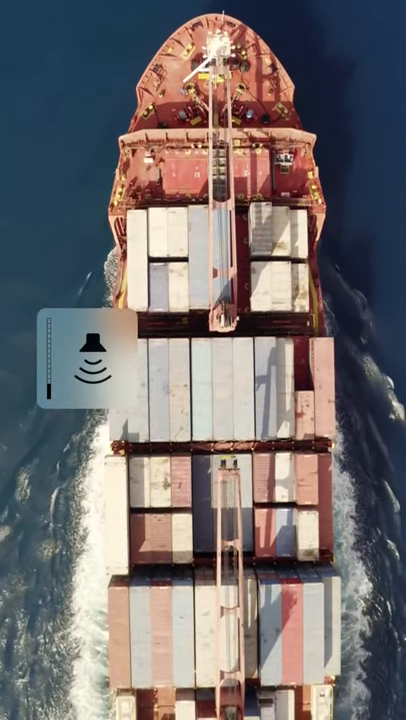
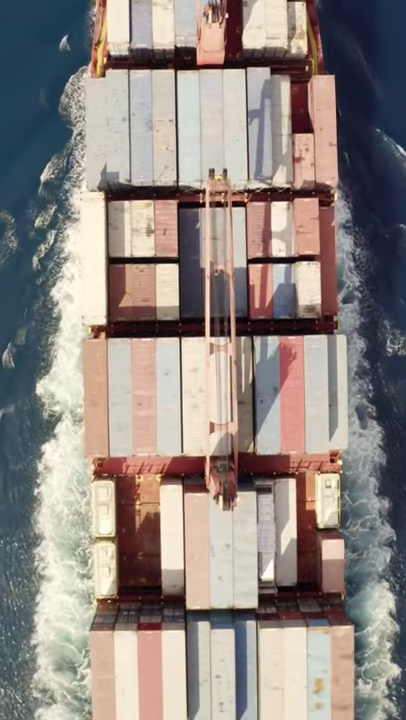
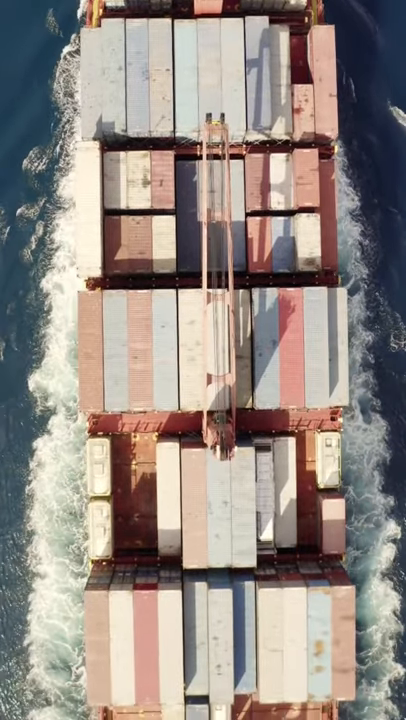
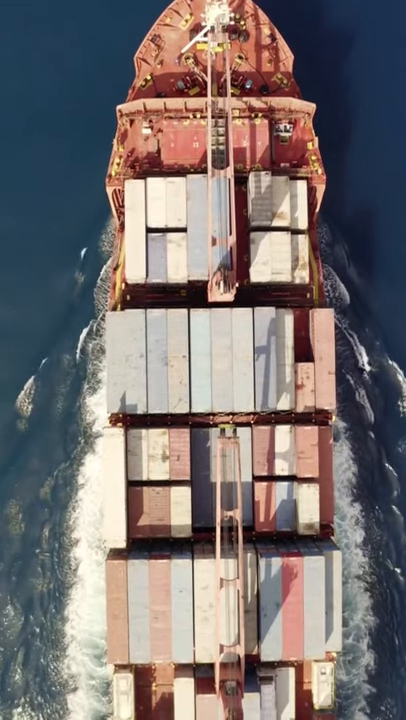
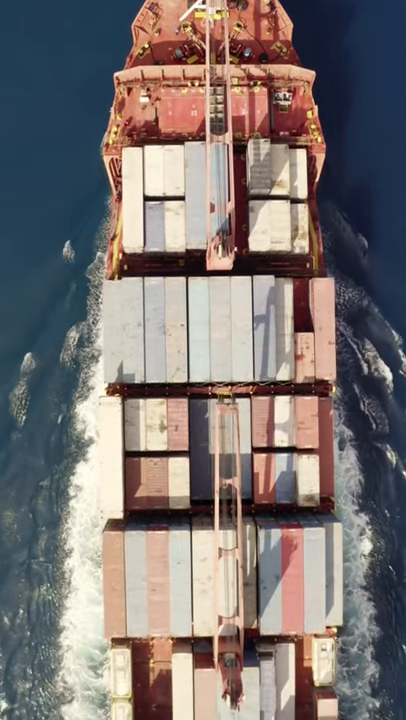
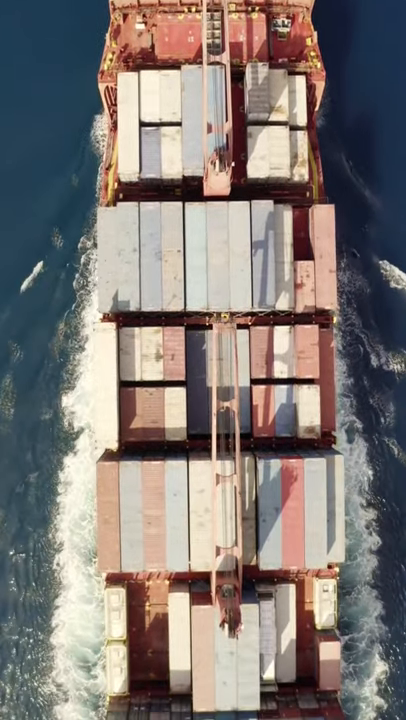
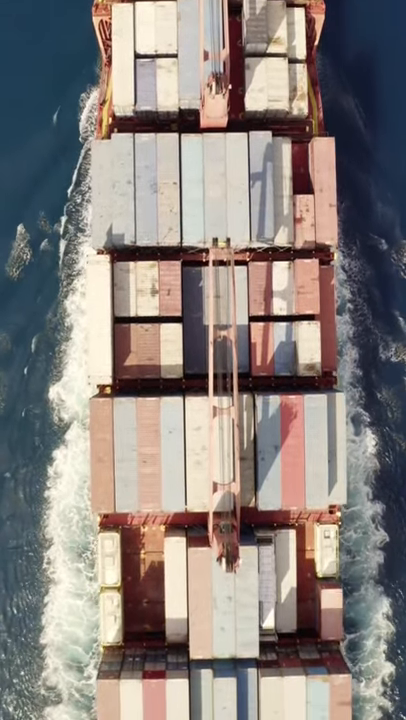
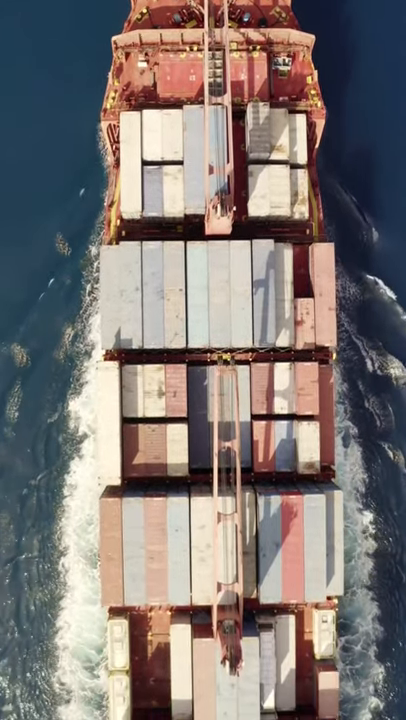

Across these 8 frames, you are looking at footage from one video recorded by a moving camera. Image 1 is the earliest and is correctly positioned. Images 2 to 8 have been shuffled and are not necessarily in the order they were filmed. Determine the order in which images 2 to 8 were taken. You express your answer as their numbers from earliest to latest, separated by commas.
4, 5, 8, 6, 7, 2, 3
